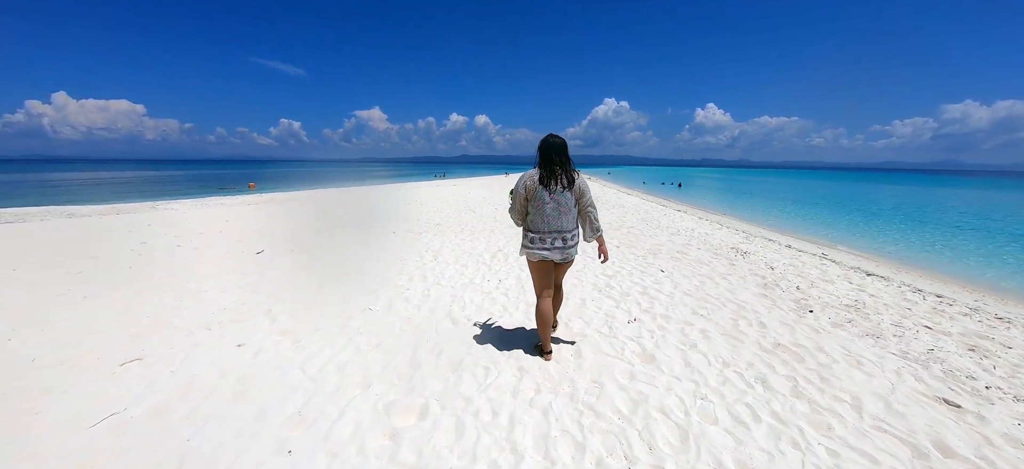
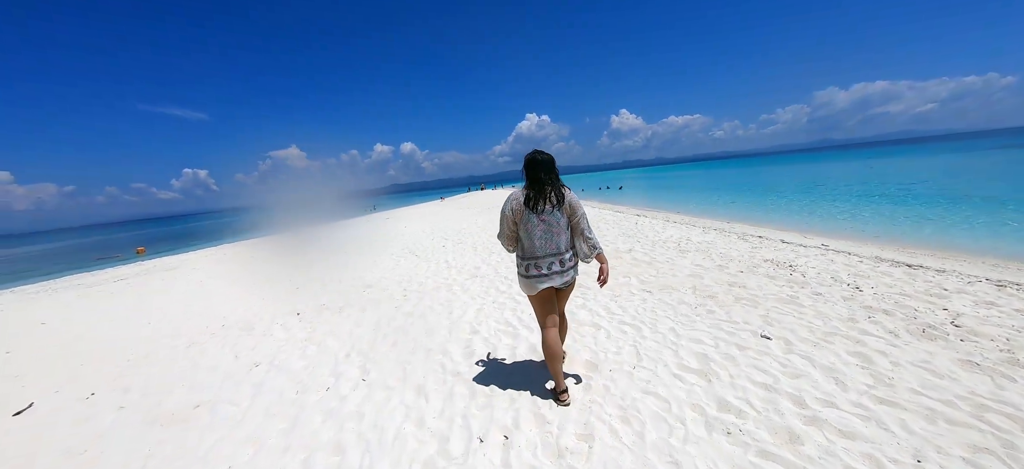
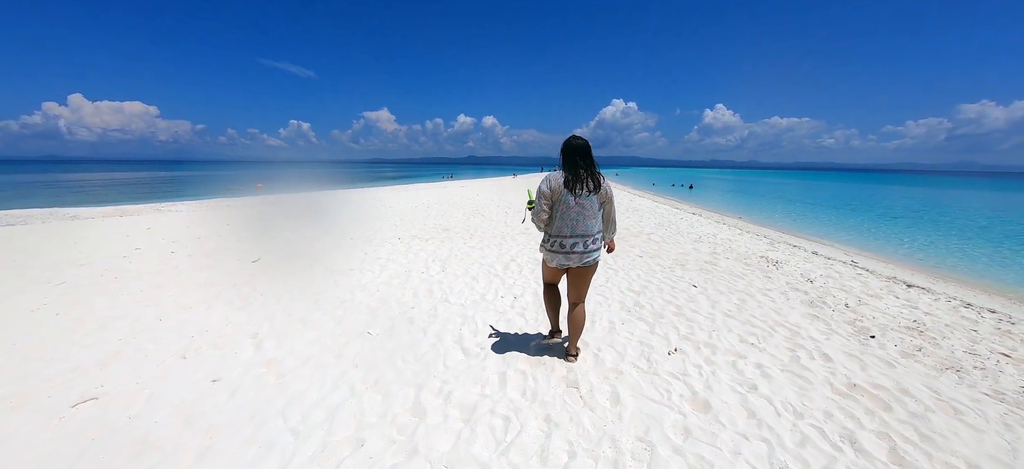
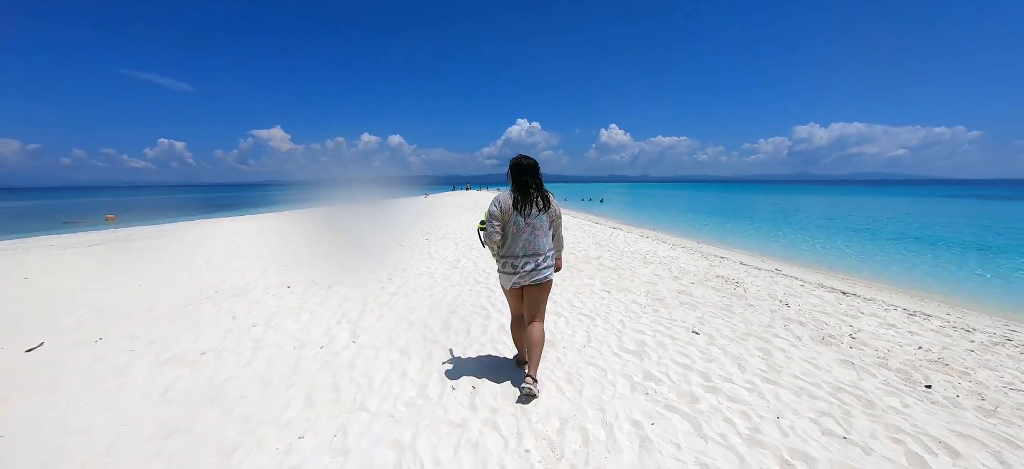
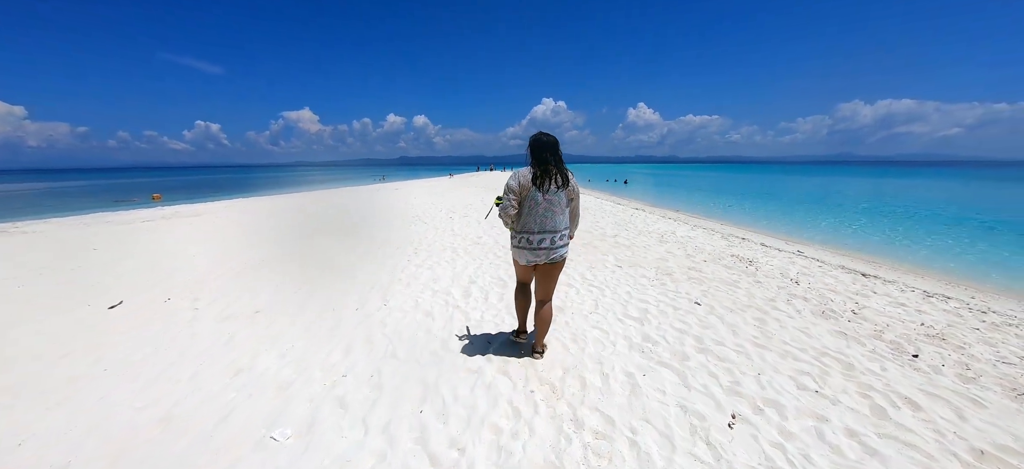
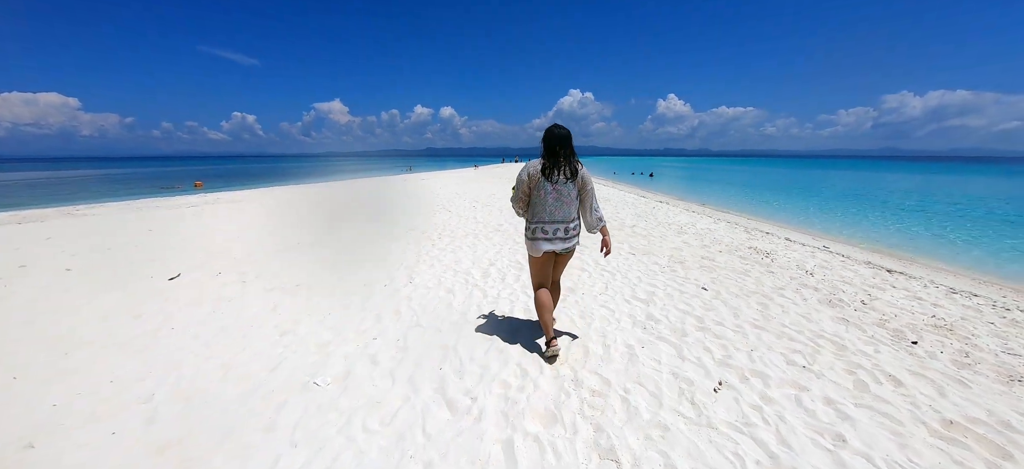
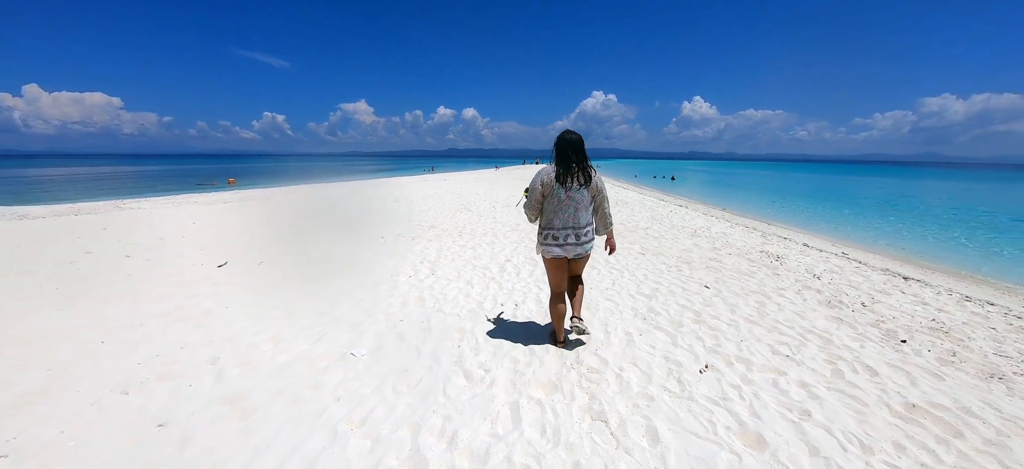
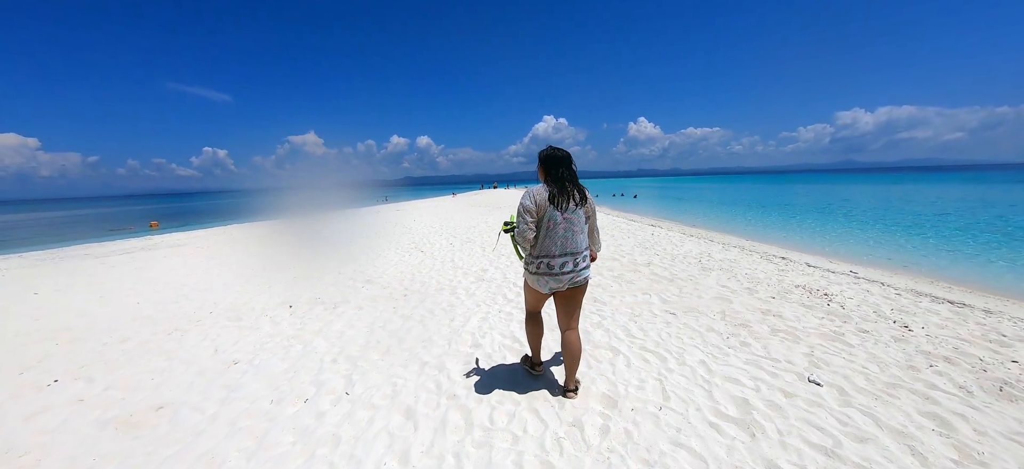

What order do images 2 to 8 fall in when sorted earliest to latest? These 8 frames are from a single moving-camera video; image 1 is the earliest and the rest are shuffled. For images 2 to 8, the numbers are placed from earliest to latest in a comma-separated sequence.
3, 7, 6, 5, 4, 2, 8
